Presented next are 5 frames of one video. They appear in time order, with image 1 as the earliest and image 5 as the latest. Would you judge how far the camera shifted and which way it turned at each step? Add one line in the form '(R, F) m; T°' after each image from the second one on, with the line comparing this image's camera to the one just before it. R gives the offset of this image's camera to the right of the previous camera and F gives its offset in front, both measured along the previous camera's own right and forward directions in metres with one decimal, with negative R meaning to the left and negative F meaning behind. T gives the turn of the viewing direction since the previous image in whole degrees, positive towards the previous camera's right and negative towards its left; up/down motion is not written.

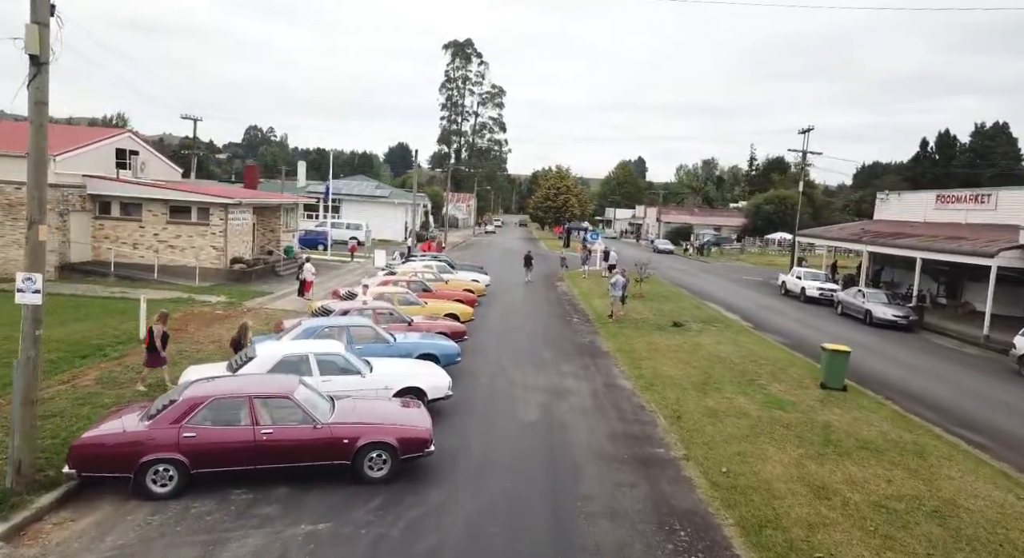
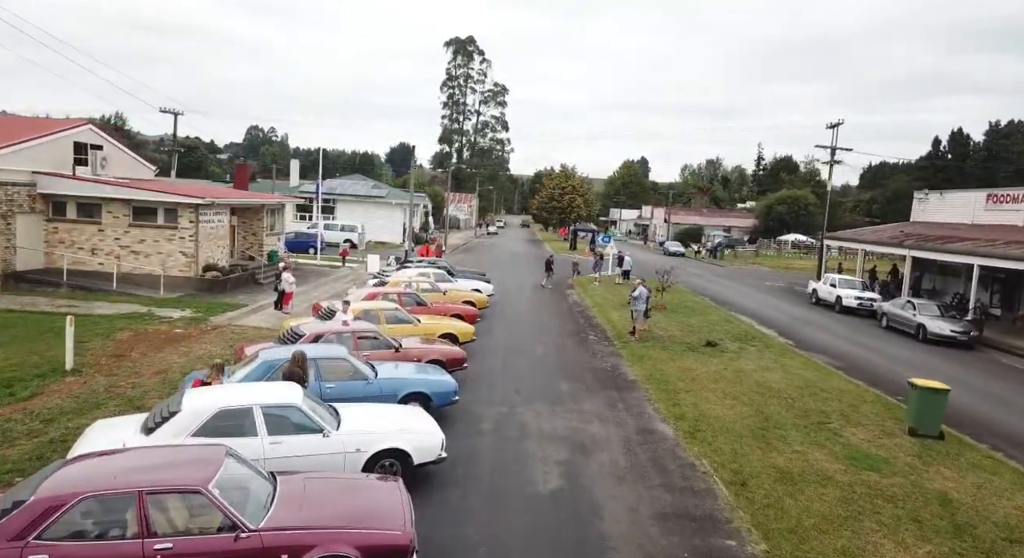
(-0.2, +2.9) m; 0°
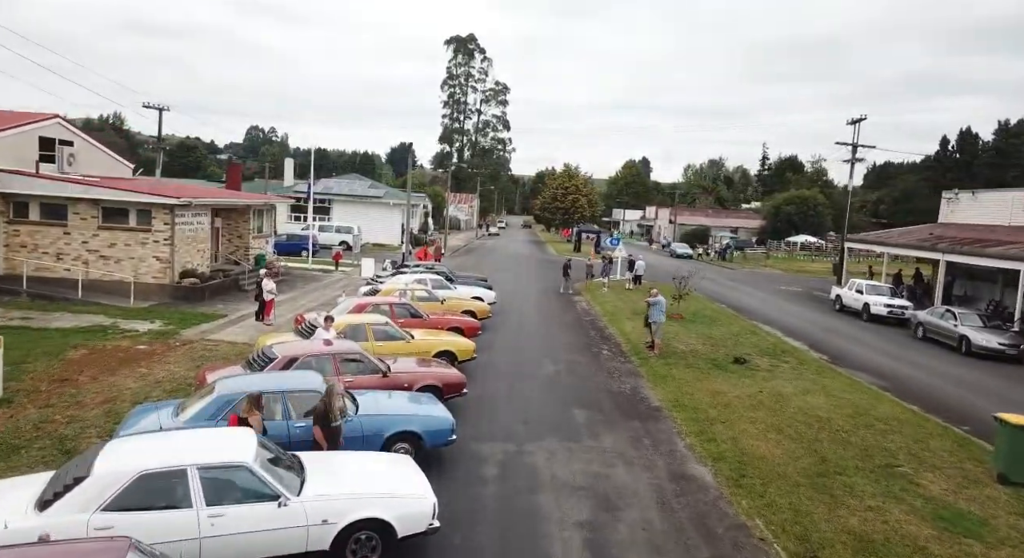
(-0.1, +1.9) m; 0°
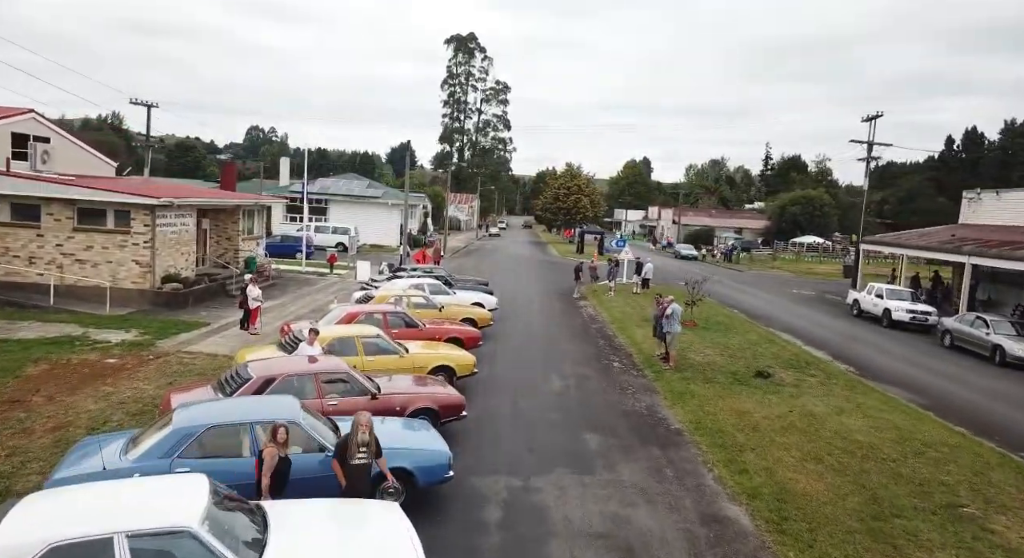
(-0.1, +1.3) m; 0°
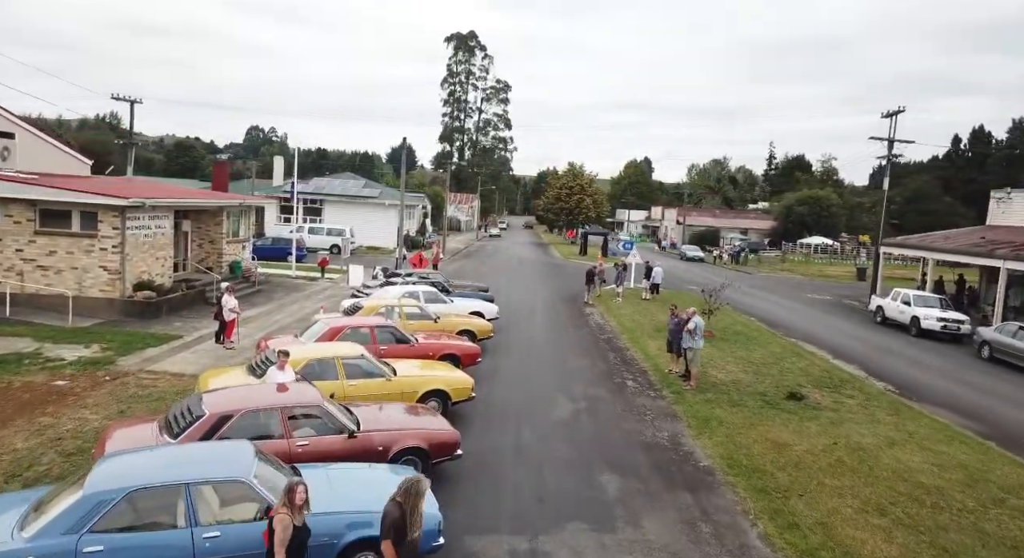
(0.0, +1.7) m; 0°
